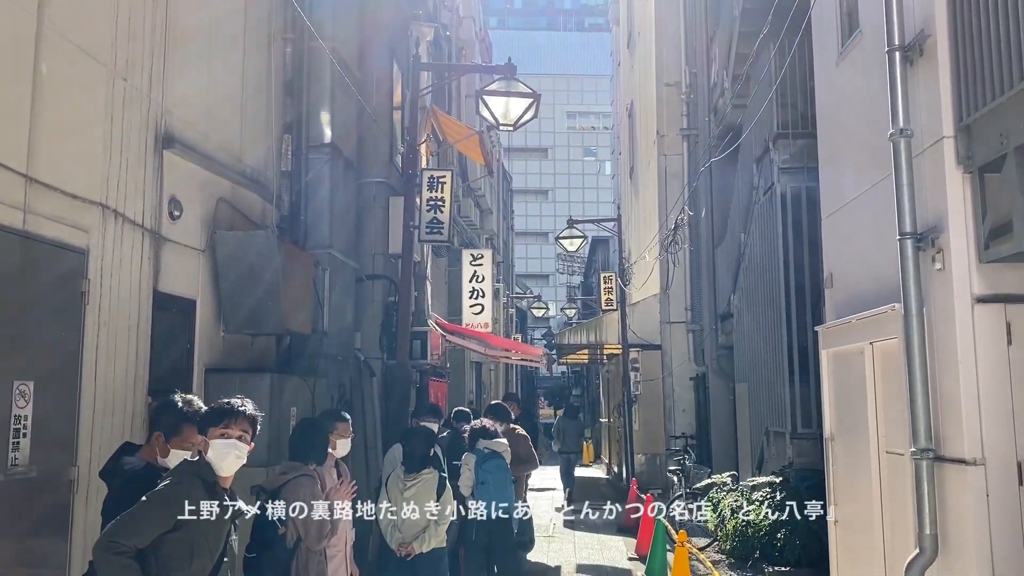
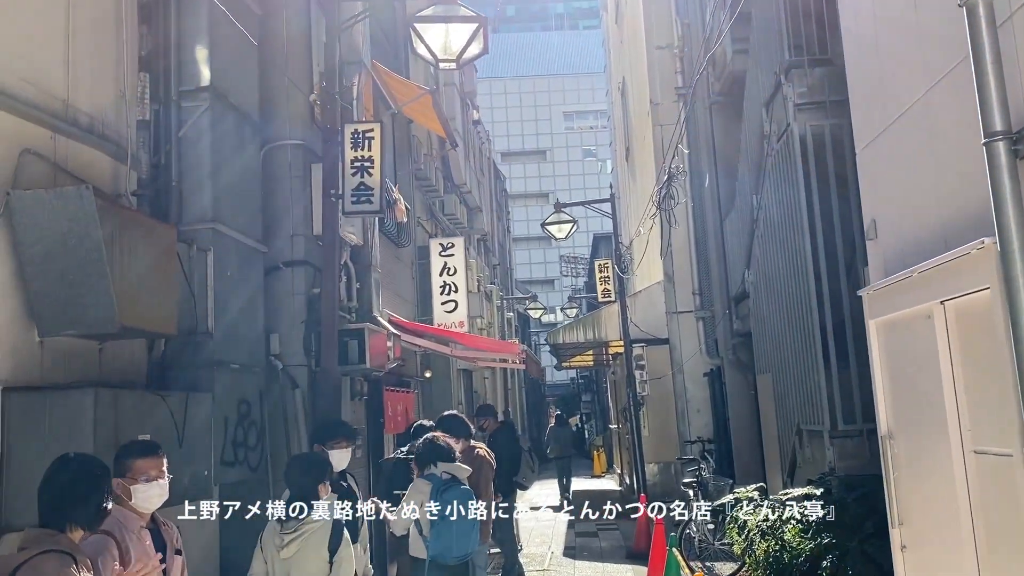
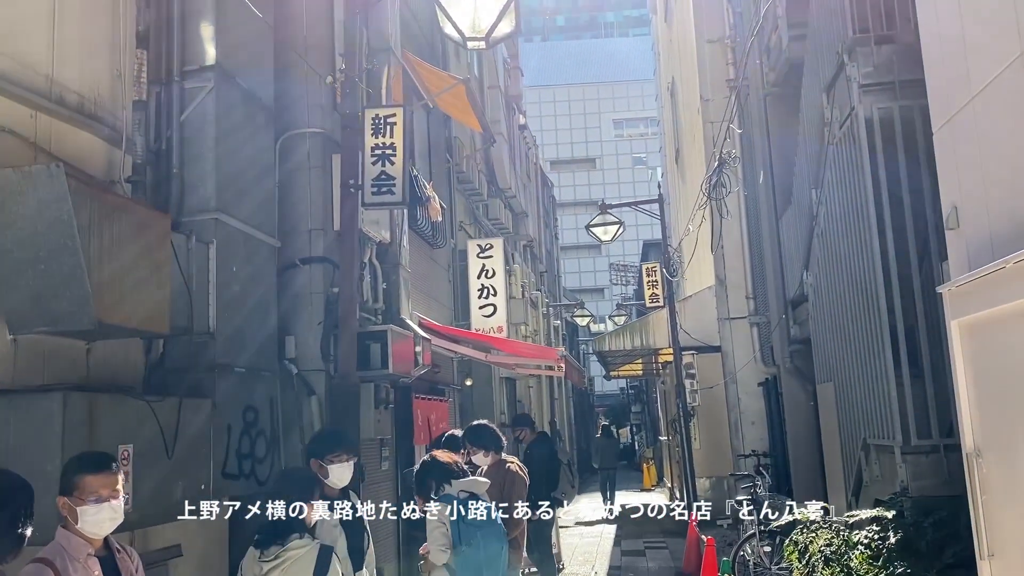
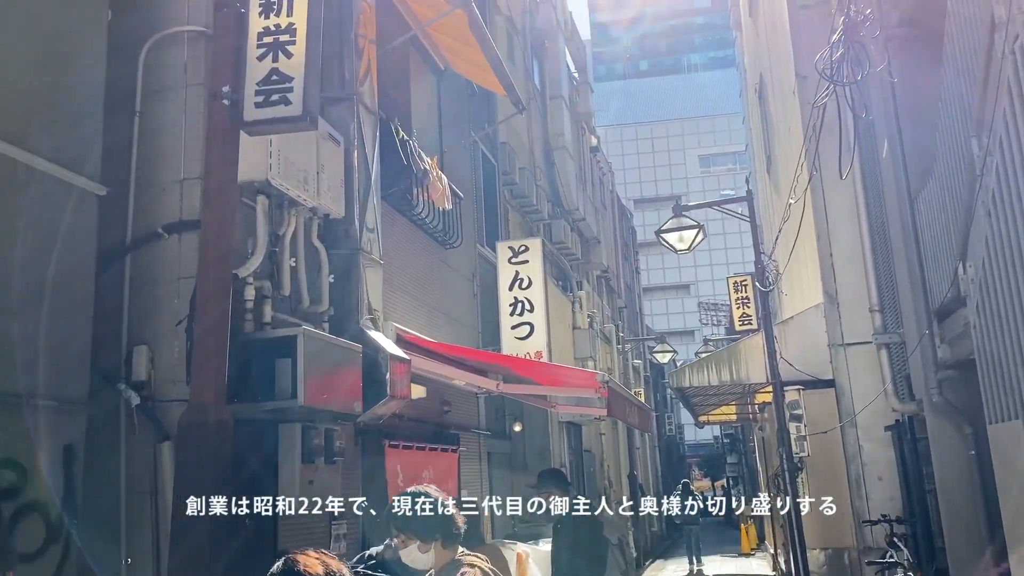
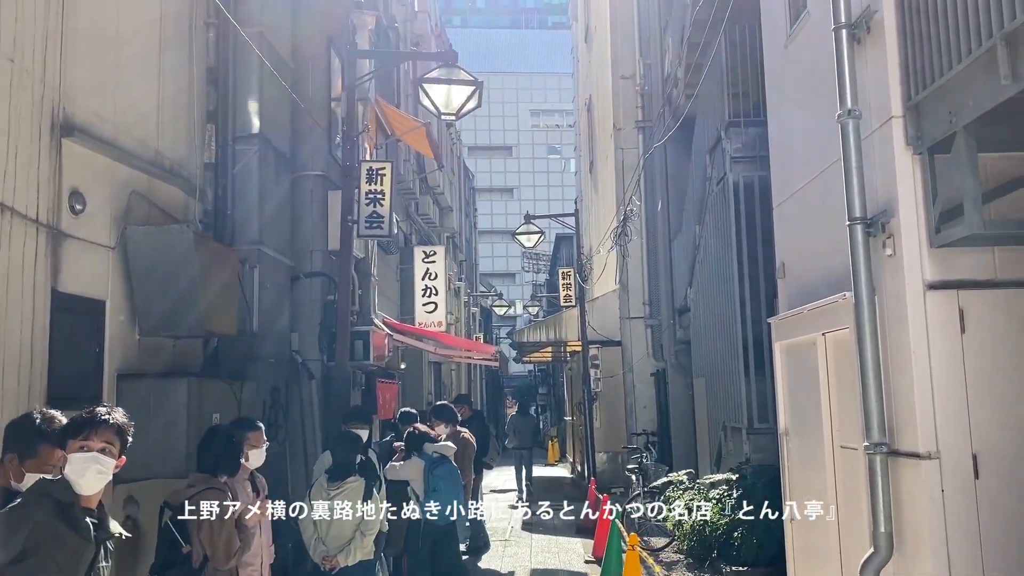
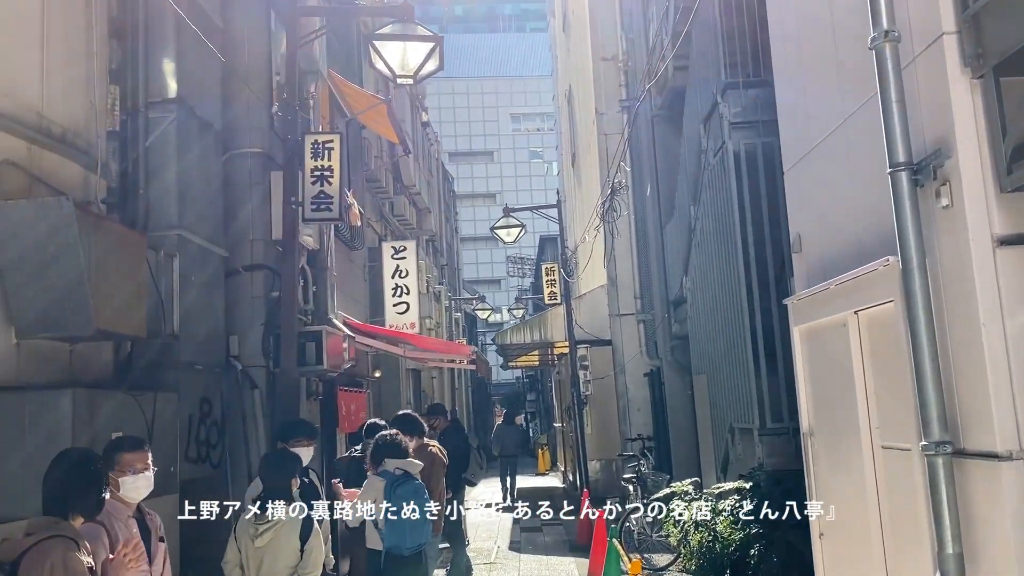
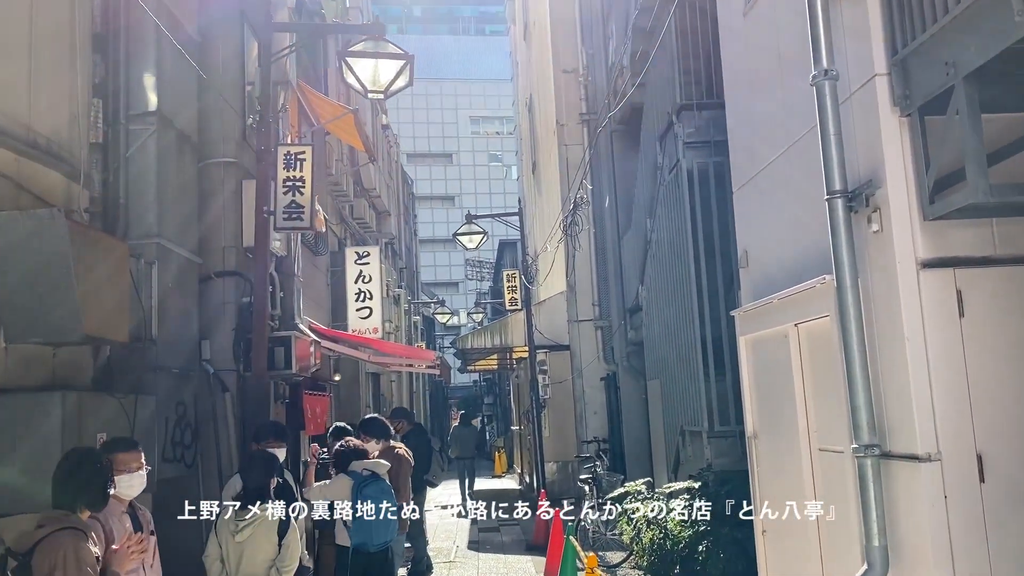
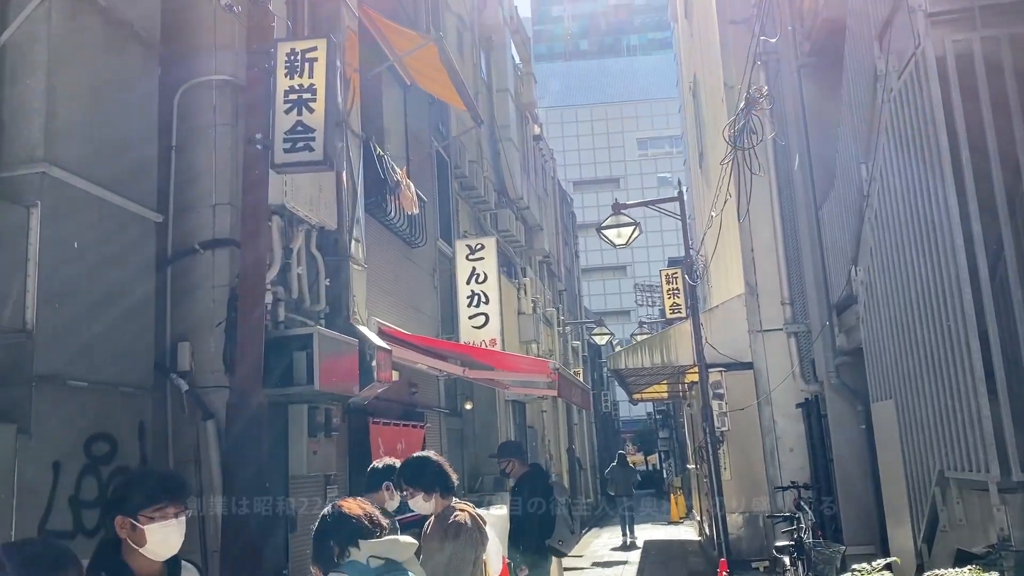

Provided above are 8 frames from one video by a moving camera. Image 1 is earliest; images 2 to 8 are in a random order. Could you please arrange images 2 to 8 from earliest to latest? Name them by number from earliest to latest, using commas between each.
5, 7, 6, 2, 3, 8, 4
